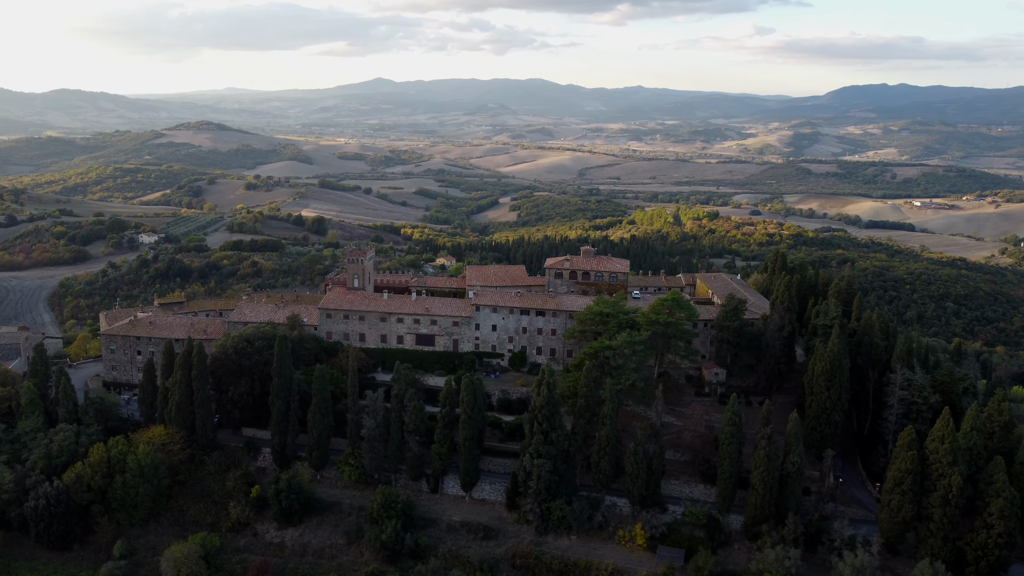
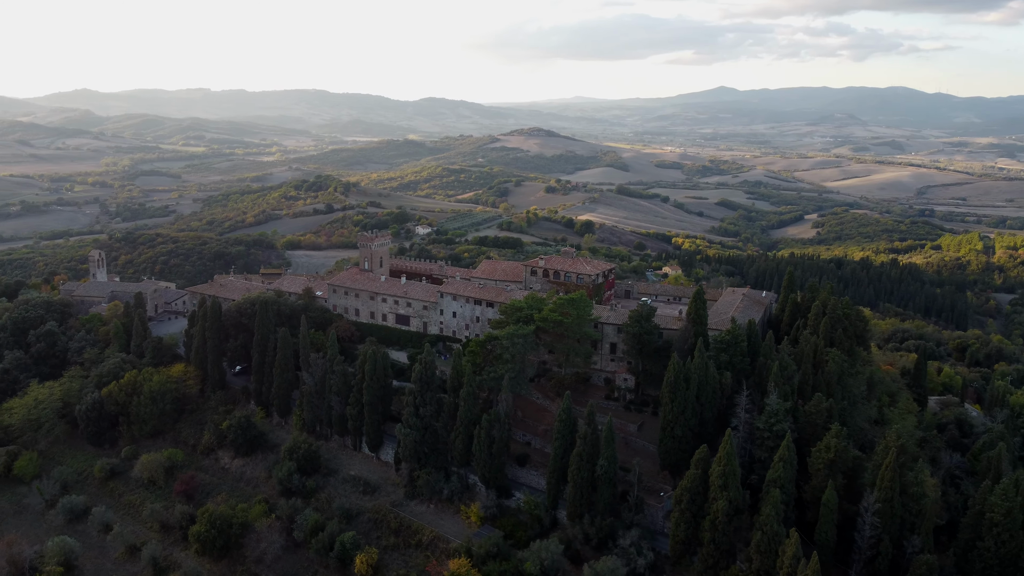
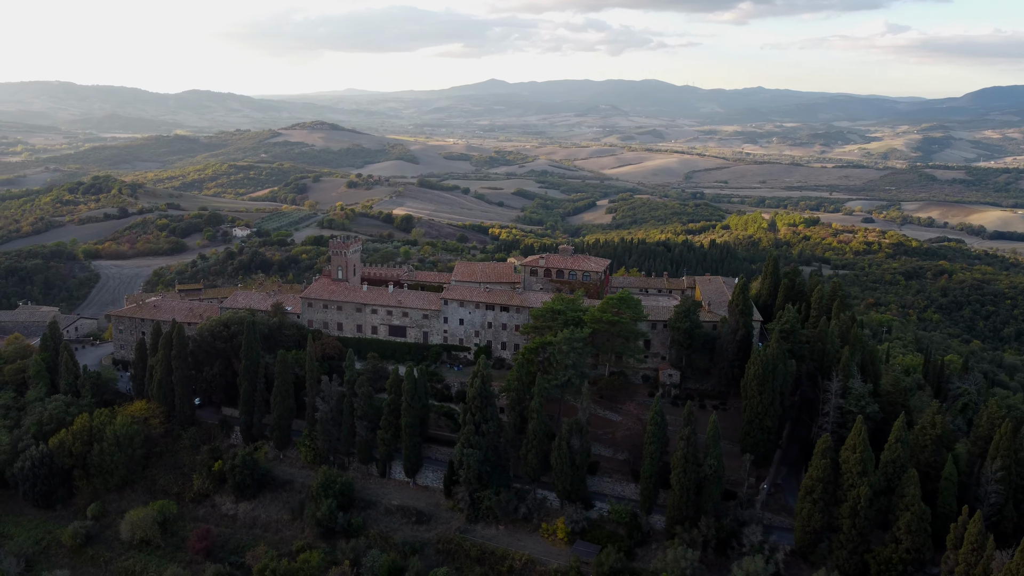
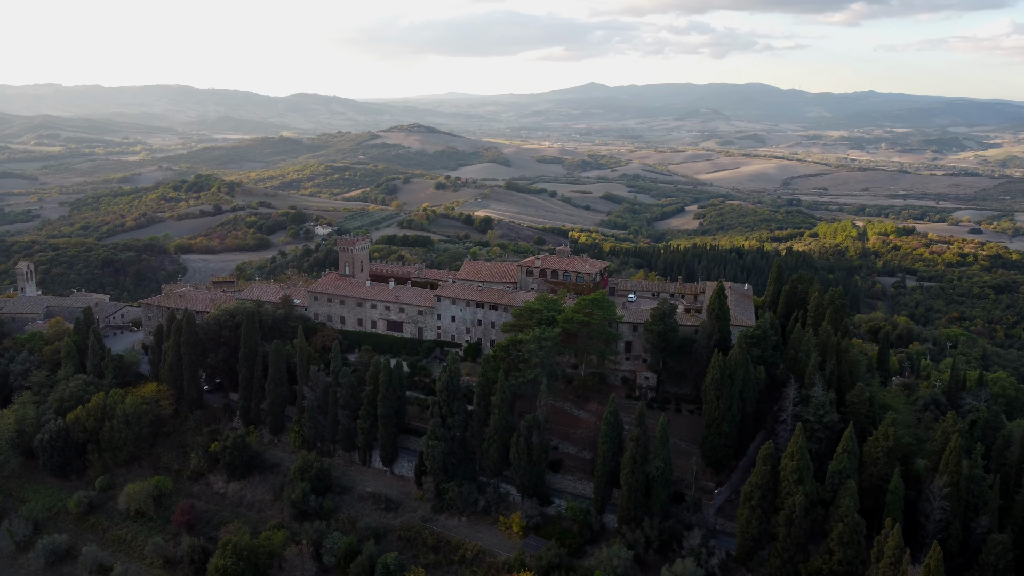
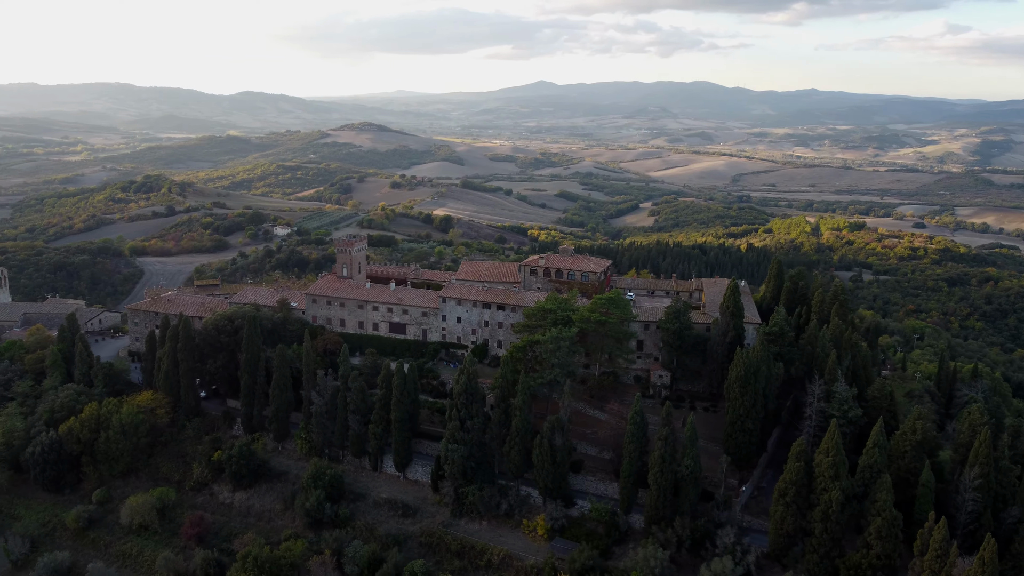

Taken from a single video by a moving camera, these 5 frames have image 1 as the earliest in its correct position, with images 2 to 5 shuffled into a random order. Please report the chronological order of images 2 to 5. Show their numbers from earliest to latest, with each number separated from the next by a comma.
3, 5, 4, 2
